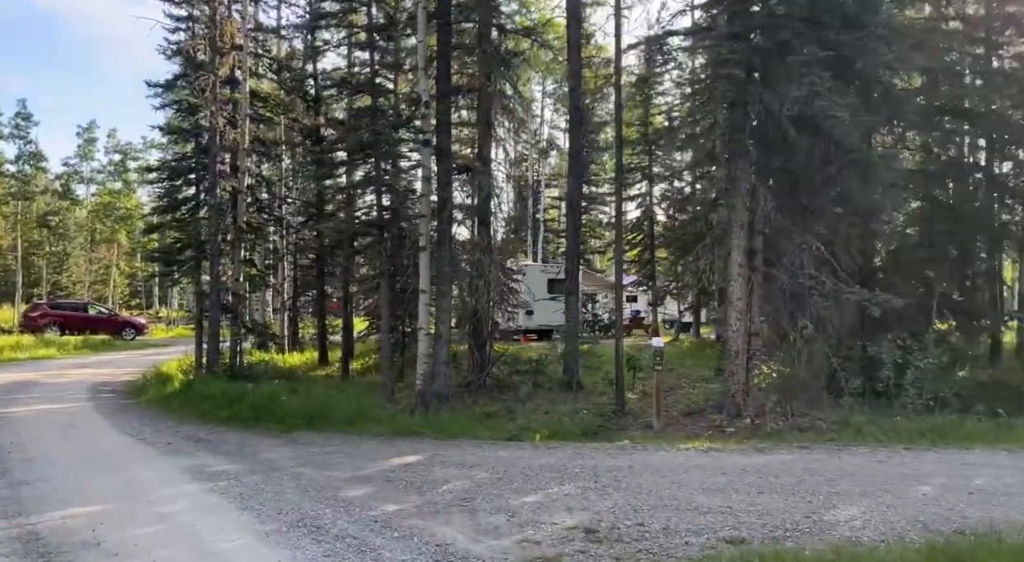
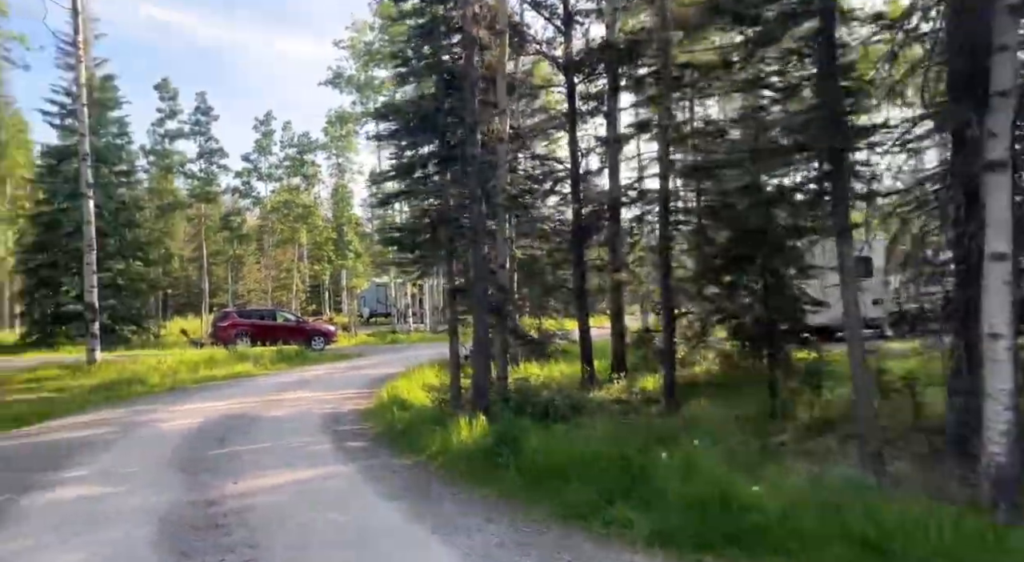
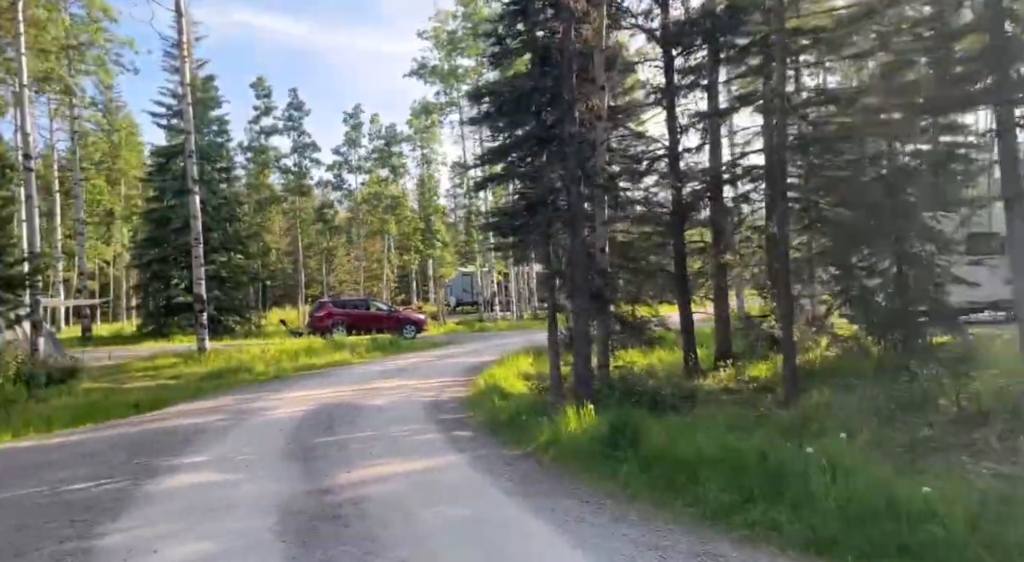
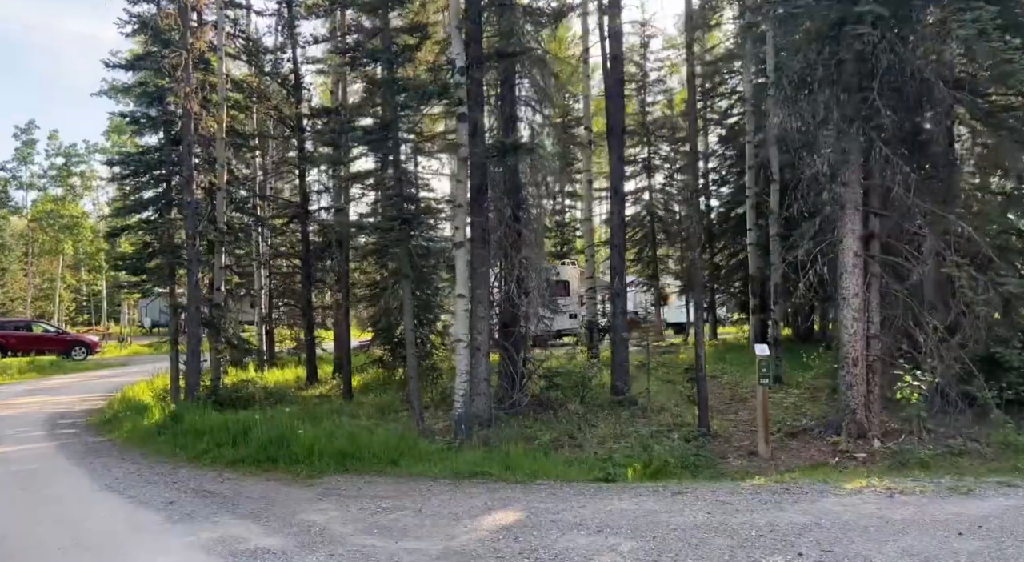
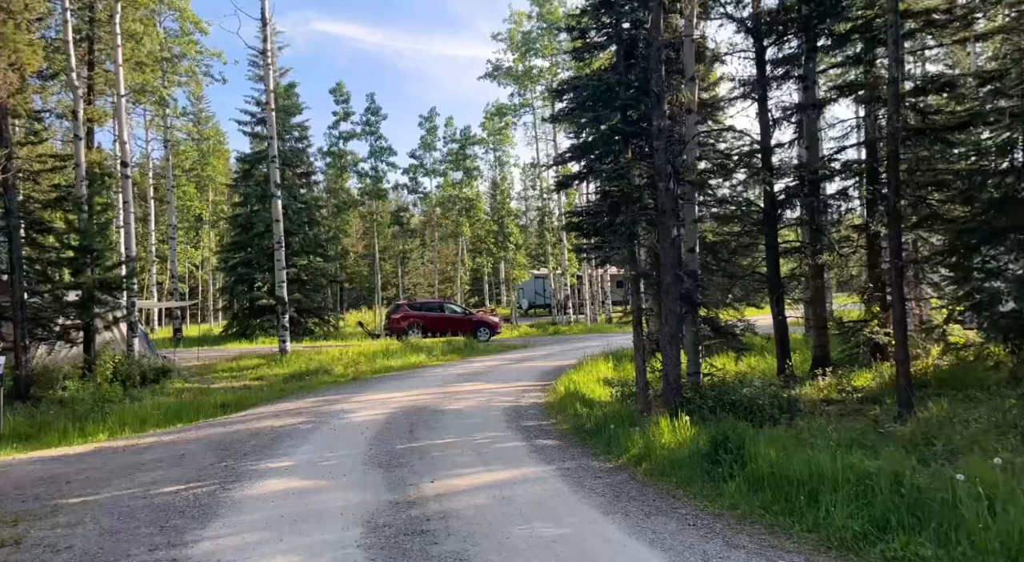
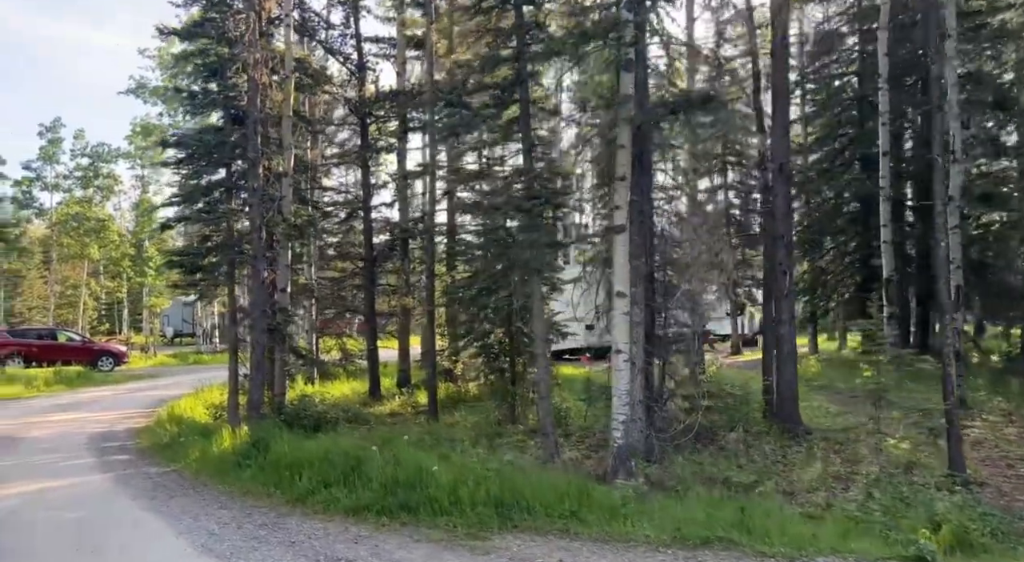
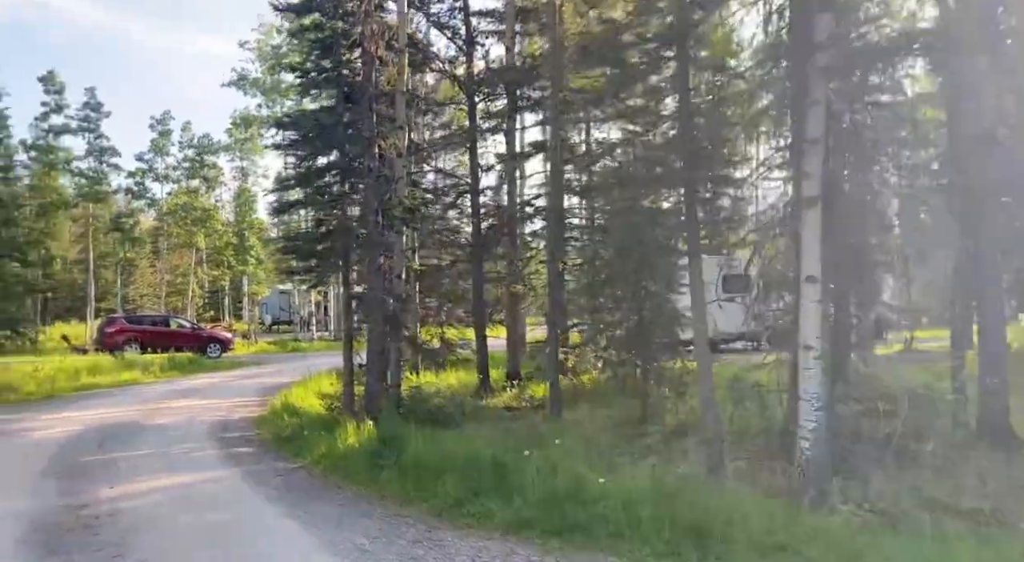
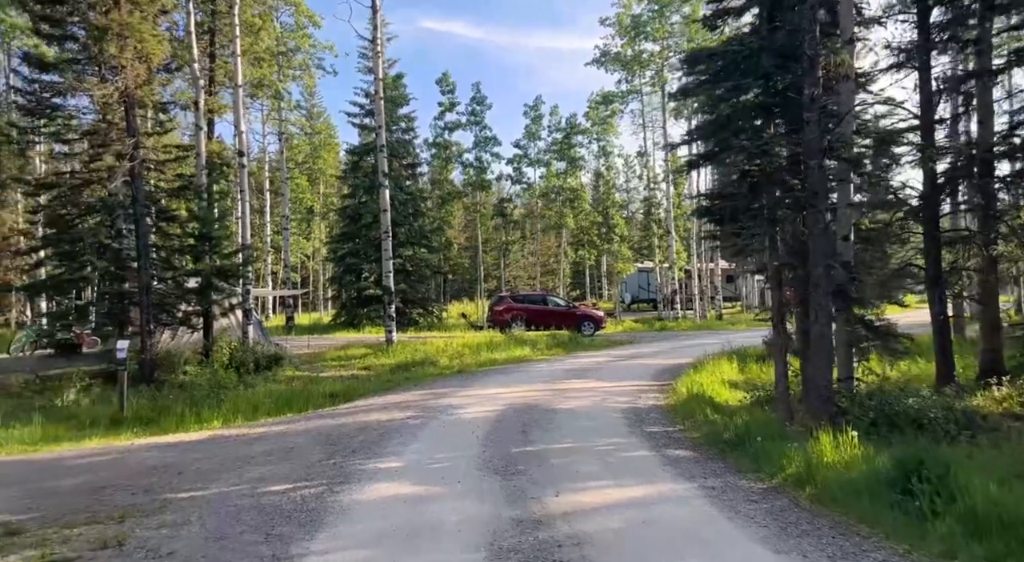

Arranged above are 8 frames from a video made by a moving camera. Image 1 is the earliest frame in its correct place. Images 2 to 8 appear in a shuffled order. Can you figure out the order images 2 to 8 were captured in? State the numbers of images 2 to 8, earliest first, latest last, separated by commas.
4, 6, 7, 2, 3, 5, 8
